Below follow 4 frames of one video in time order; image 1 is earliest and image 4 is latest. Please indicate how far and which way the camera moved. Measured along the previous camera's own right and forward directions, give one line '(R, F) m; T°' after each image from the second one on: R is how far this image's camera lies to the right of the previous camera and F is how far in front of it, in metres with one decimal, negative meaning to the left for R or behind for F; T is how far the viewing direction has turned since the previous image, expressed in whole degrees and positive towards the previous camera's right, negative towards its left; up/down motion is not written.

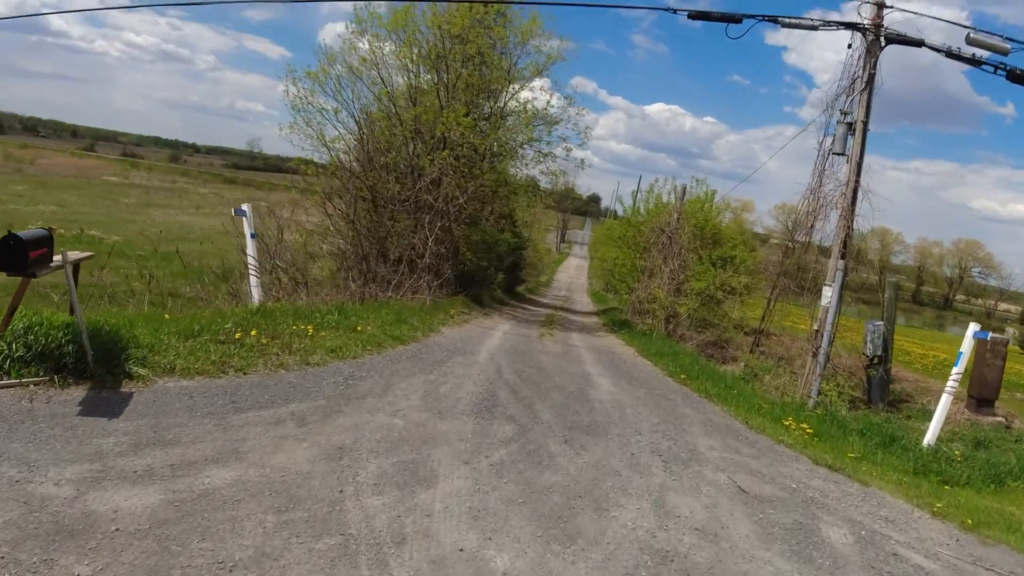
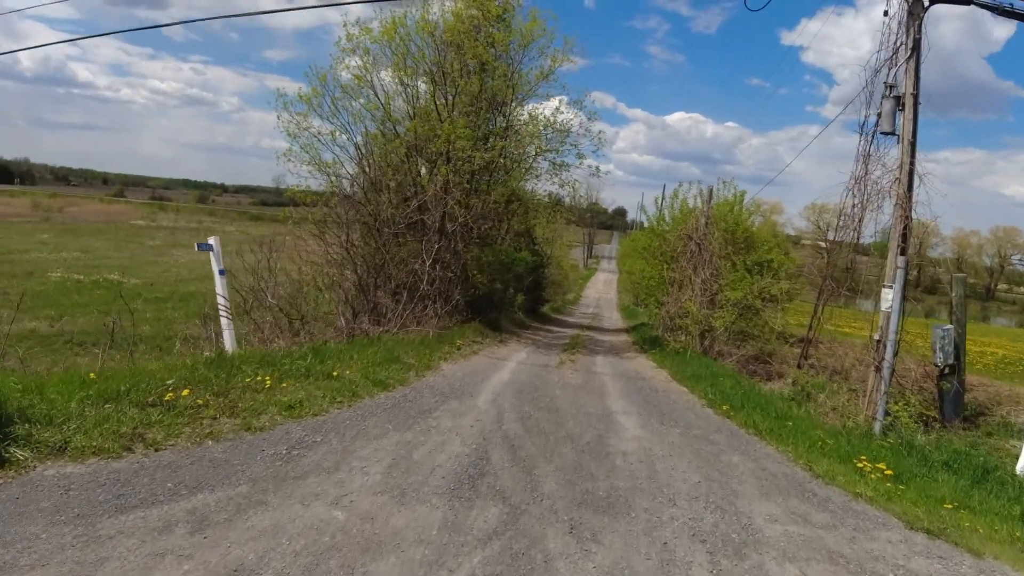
(+0.4, +1.5) m; -3°
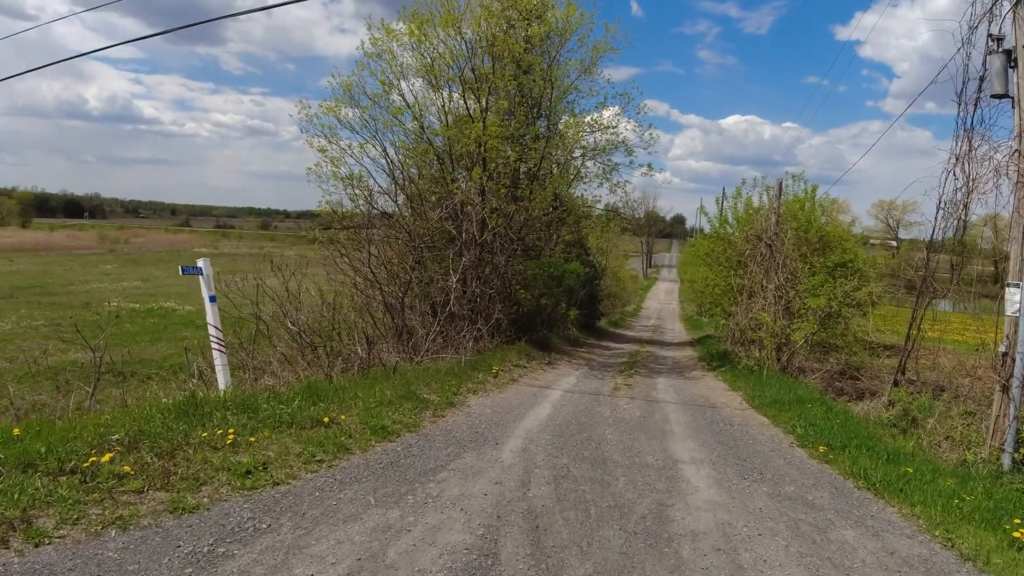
(+0.3, +1.6) m; -5°
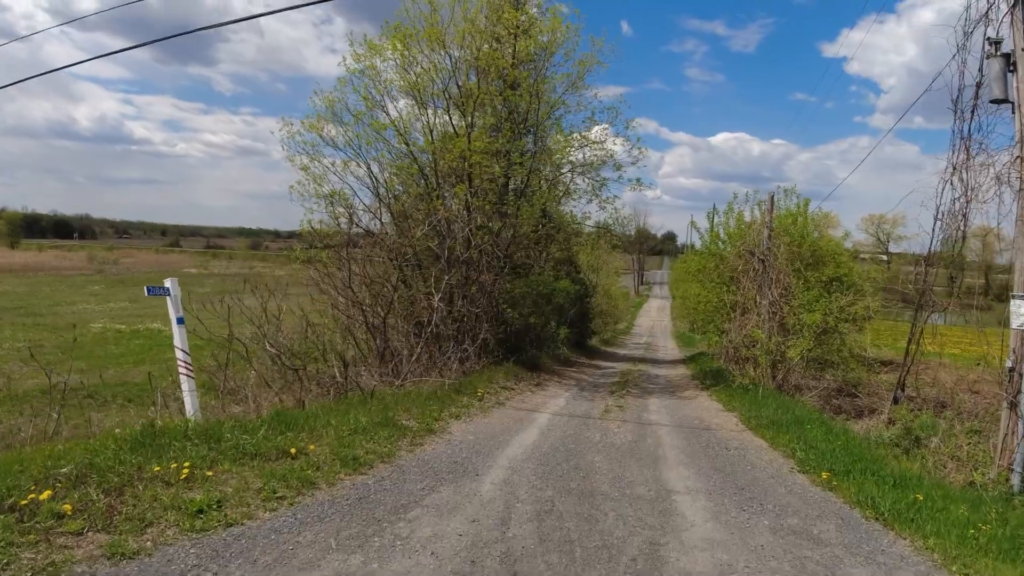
(+0.1, +0.4) m; +1°
